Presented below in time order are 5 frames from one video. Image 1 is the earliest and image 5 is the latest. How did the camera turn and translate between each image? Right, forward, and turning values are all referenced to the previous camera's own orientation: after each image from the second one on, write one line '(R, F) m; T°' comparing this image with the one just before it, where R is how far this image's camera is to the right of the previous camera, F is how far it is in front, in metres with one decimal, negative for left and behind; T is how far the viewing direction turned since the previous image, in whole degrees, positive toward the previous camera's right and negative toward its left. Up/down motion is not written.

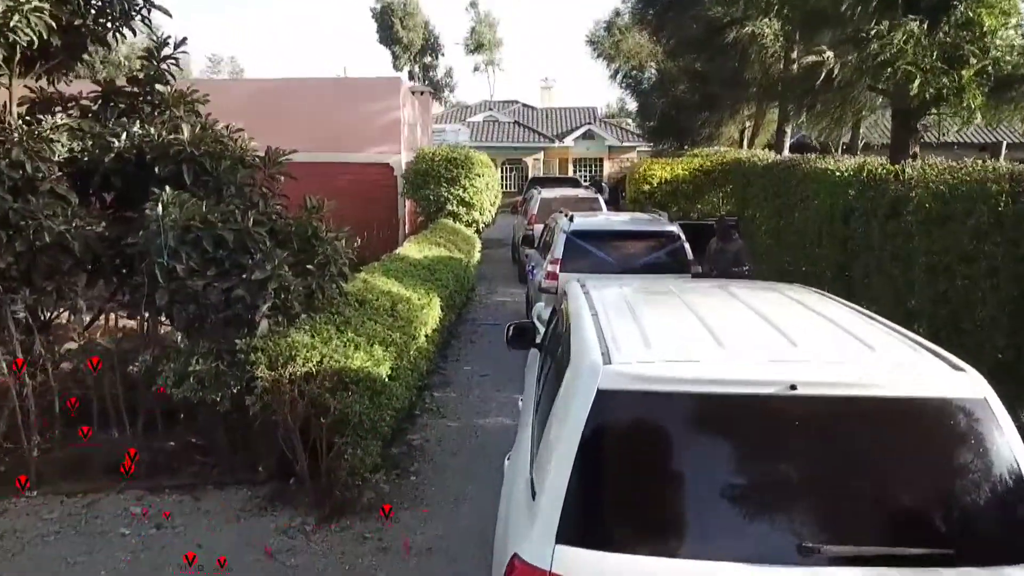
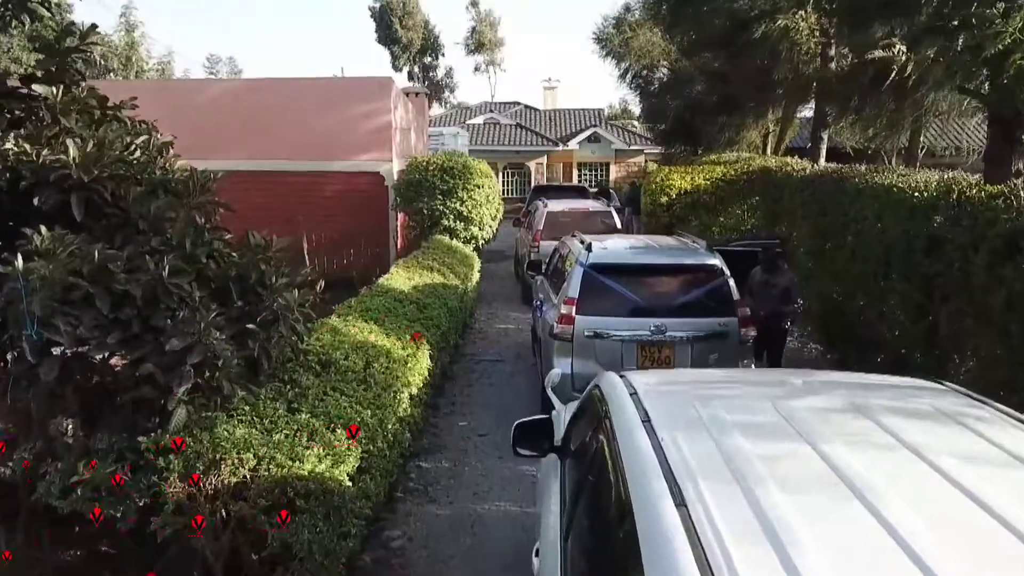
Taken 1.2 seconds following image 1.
(0.0, +1.4) m; 0°
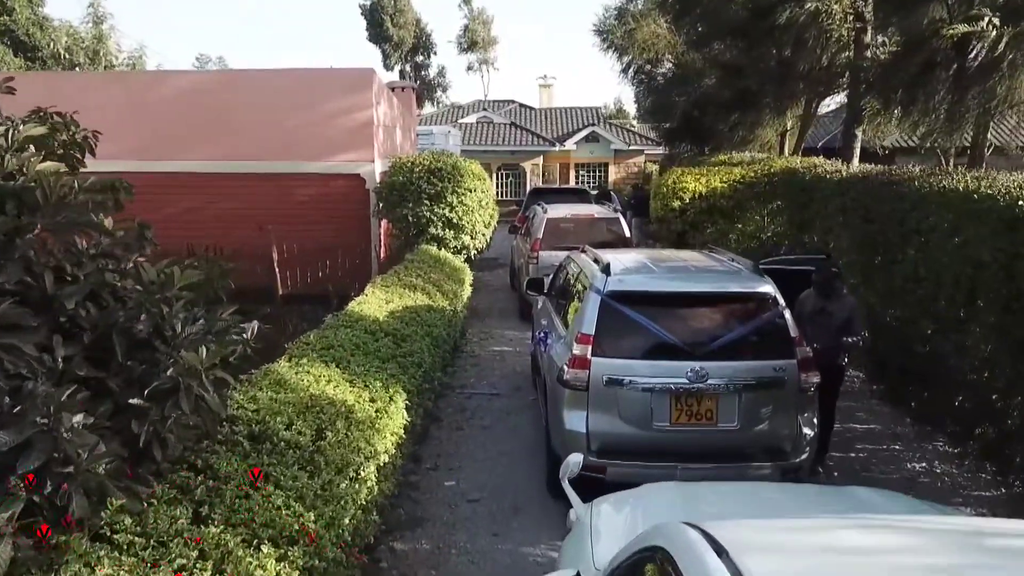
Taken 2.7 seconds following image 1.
(0.0, +1.3) m; 0°
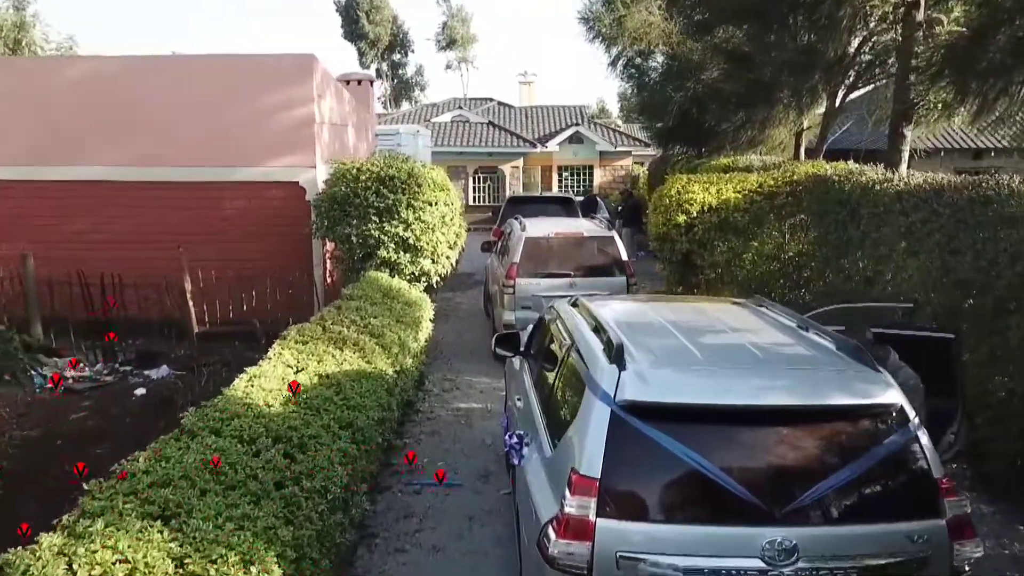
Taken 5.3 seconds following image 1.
(+0.1, +2.0) m; +1°
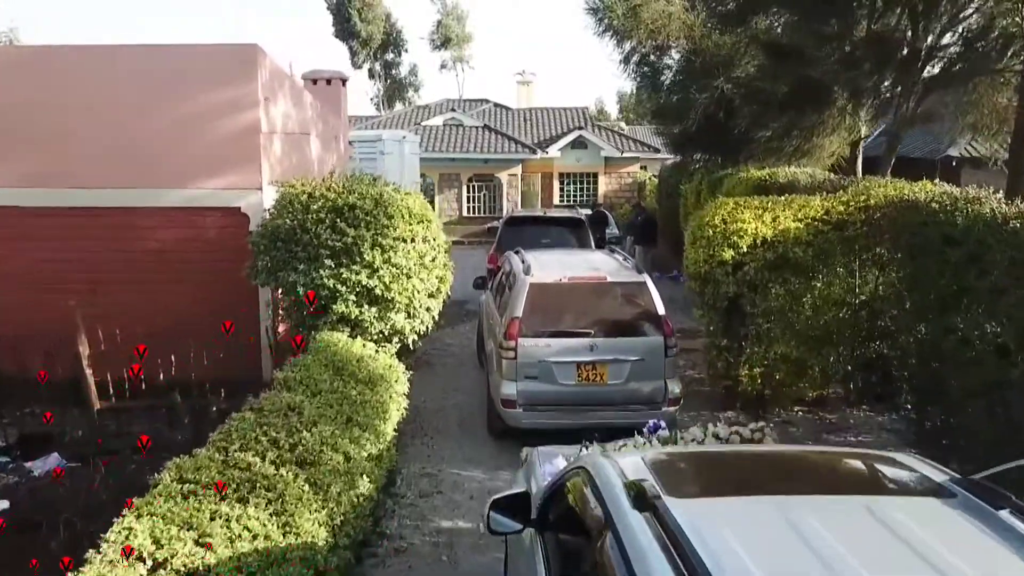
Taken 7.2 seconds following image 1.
(0.0, +2.1) m; 0°
